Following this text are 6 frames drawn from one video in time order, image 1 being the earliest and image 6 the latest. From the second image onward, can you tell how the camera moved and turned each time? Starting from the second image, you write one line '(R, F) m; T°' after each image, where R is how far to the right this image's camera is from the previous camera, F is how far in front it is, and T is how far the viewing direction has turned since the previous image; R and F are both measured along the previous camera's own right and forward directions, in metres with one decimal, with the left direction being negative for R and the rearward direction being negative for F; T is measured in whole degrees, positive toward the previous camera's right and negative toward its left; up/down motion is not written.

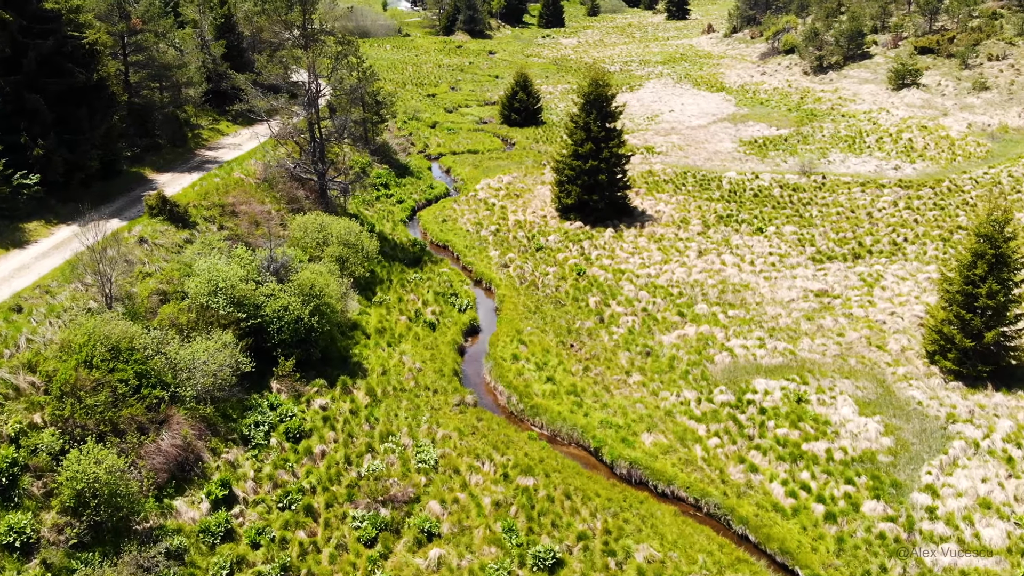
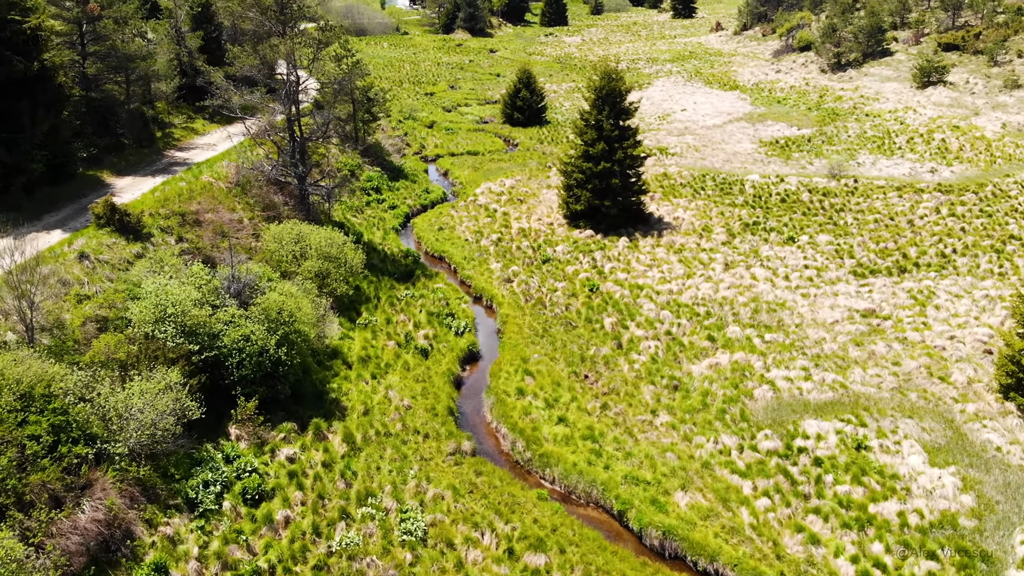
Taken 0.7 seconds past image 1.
(-0.1, +3.6) m; 0°
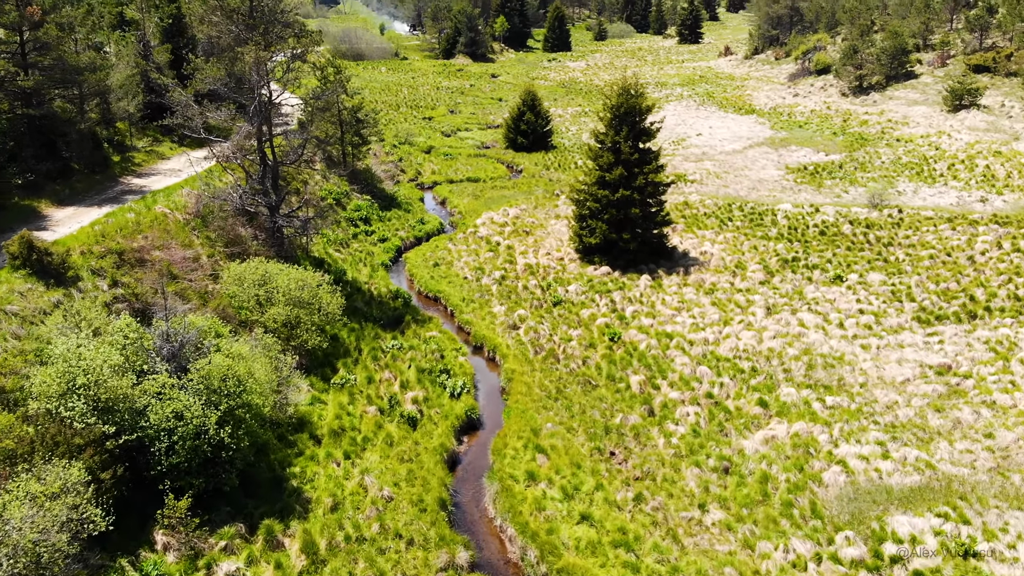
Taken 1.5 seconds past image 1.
(-0.2, +4.2) m; 0°
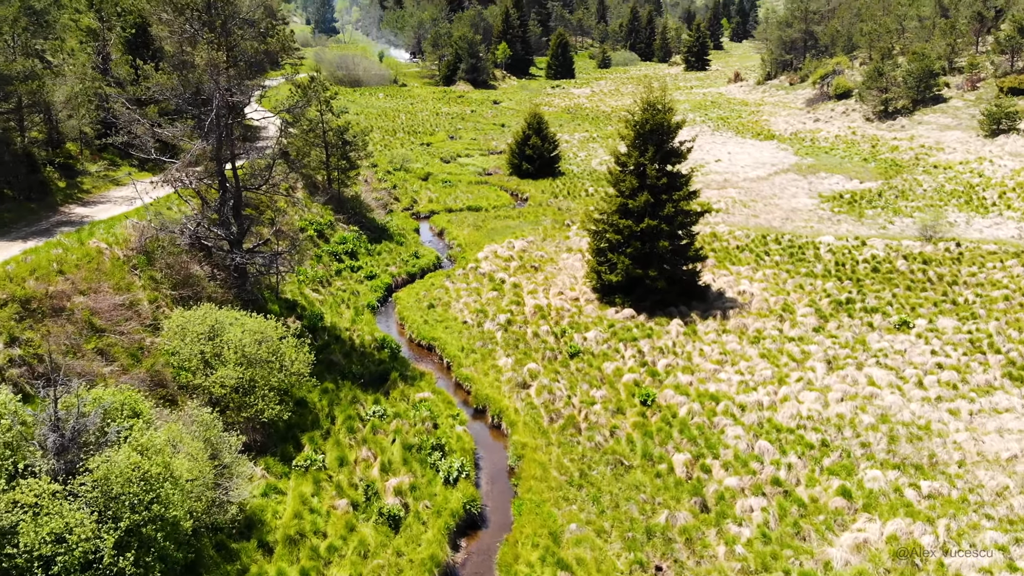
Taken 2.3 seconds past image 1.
(-0.2, +4.2) m; 0°
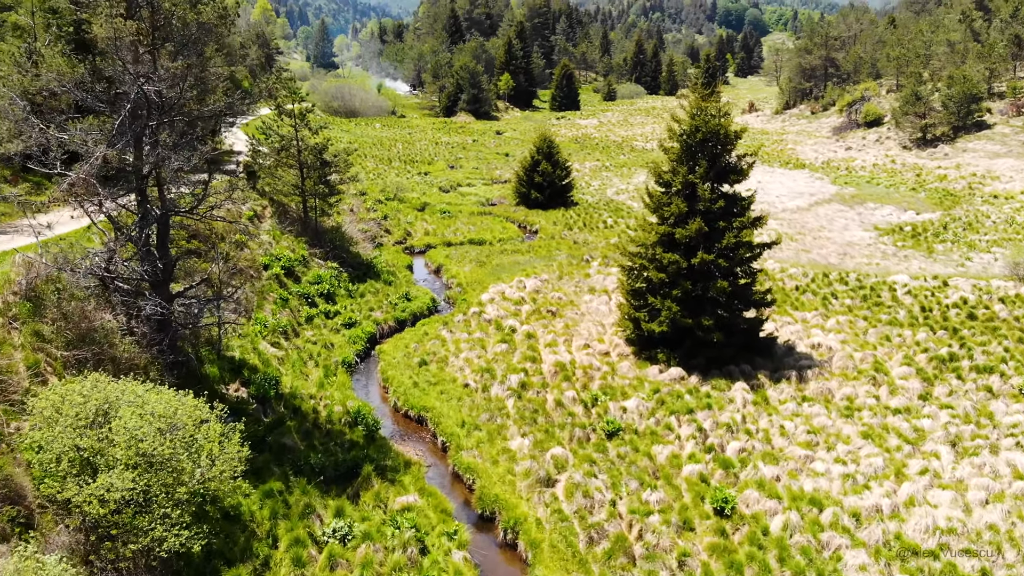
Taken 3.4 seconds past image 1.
(-0.3, +5.3) m; 0°
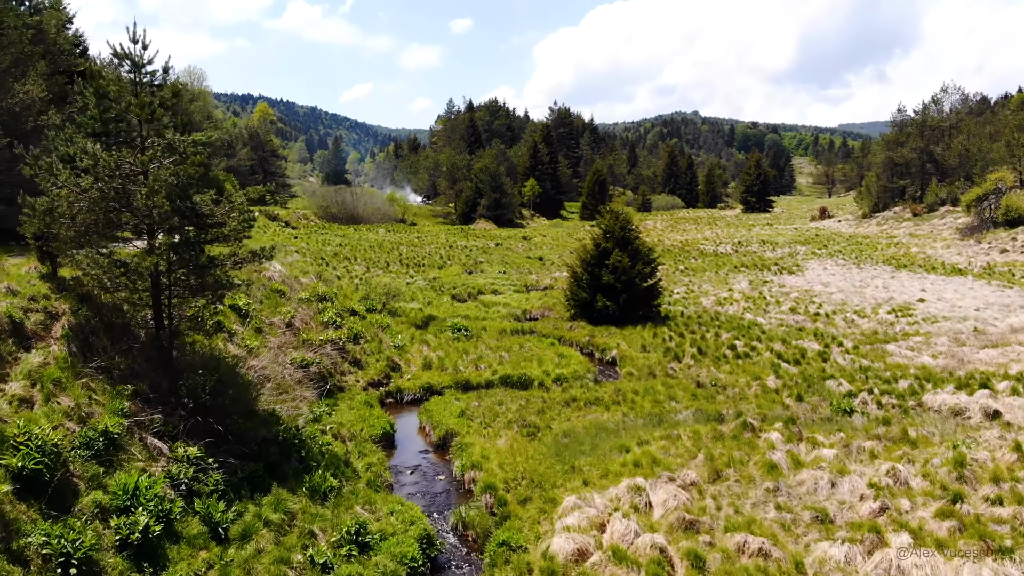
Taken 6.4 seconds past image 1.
(-1.1, +14.2) m; -1°
